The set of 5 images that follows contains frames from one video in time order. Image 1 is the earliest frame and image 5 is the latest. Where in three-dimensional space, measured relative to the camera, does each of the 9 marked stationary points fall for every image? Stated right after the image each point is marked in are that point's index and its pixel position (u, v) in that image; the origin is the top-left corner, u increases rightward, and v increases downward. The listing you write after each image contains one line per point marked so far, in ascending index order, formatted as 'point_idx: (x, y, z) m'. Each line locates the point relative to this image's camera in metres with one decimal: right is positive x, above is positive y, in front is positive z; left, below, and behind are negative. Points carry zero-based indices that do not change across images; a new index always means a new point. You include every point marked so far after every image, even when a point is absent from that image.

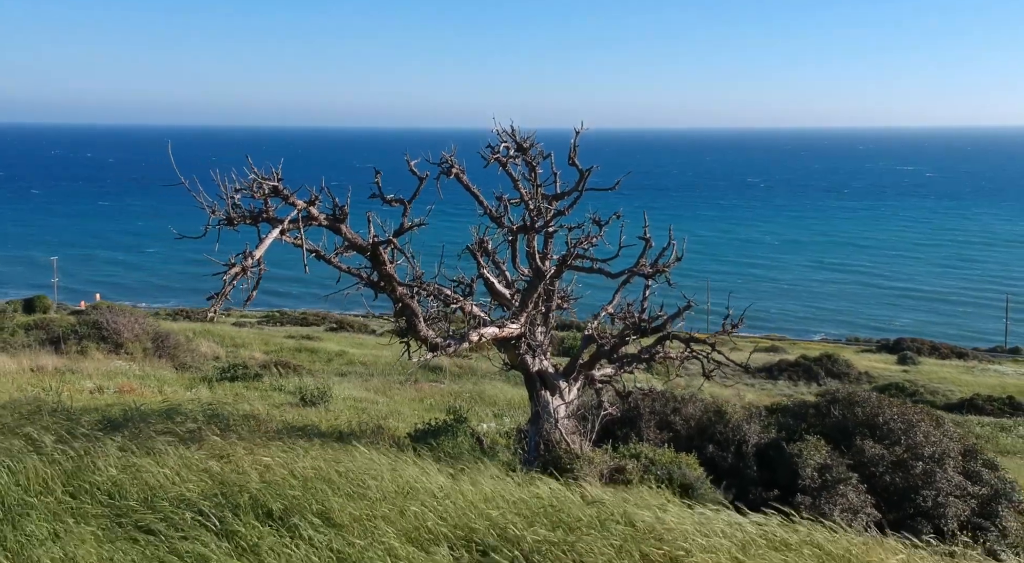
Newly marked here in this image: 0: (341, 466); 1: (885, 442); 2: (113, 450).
0: (-1.1, -1.3, +7.1) m
1: (+3.6, -1.6, +10.2) m
2: (-2.8, -1.2, +7.5) m
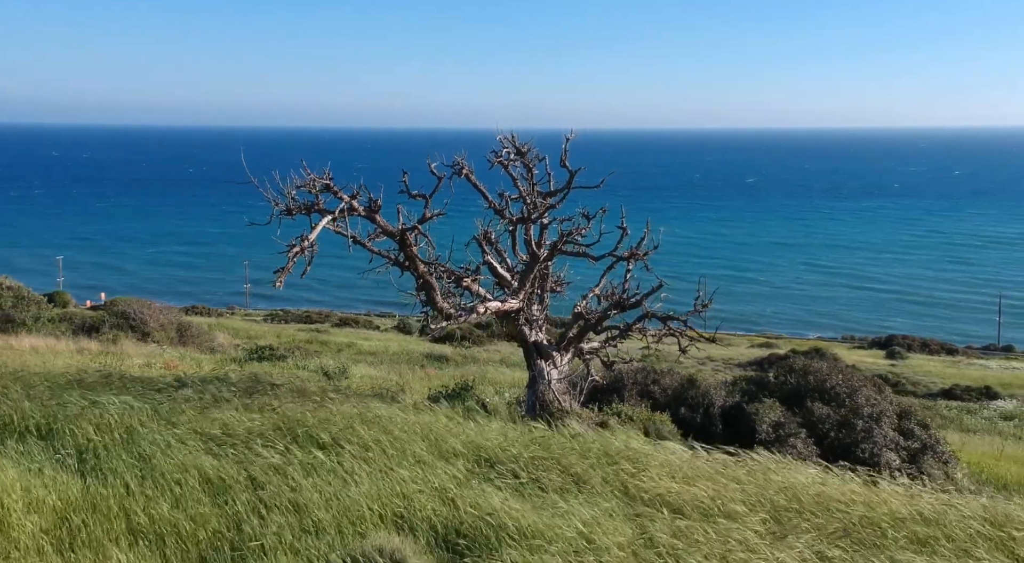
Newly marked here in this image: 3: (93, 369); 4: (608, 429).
0: (-1.1, -1.1, +8.8) m
1: (+3.6, -1.4, +11.9) m
2: (-2.8, -1.1, +9.2) m
3: (-5.1, -1.1, +13.0) m
4: (+1.0, -1.4, +9.9) m
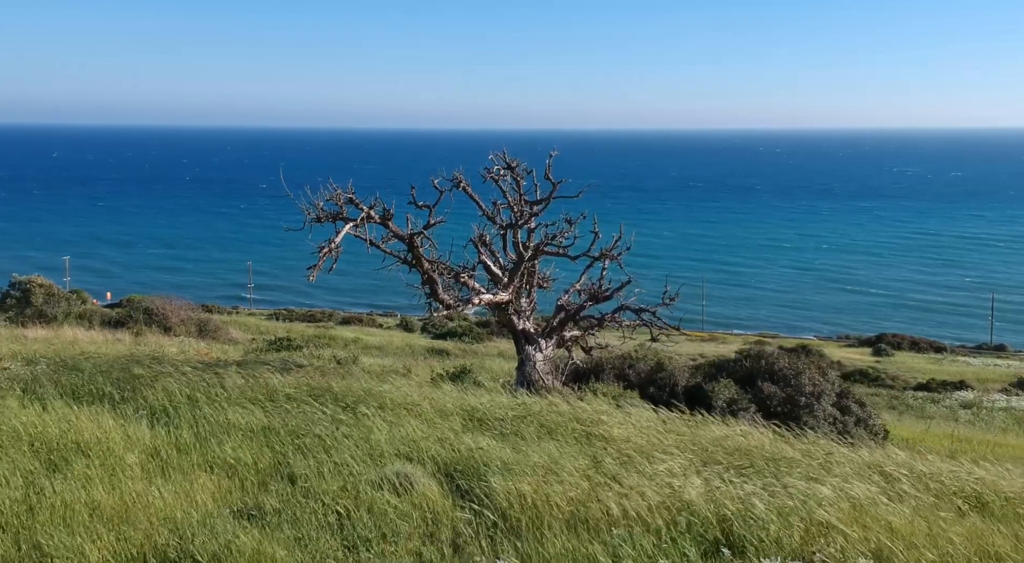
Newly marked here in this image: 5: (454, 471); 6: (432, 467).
0: (-1.2, -1.1, +10.8) m
1: (+3.5, -1.4, +13.8) m
2: (-2.9, -1.0, +11.1) m
3: (-5.2, -1.0, +14.9) m
4: (+0.9, -1.3, +11.8) m
5: (-0.4, -1.4, +7.6) m
6: (-0.6, -1.4, +7.6) m
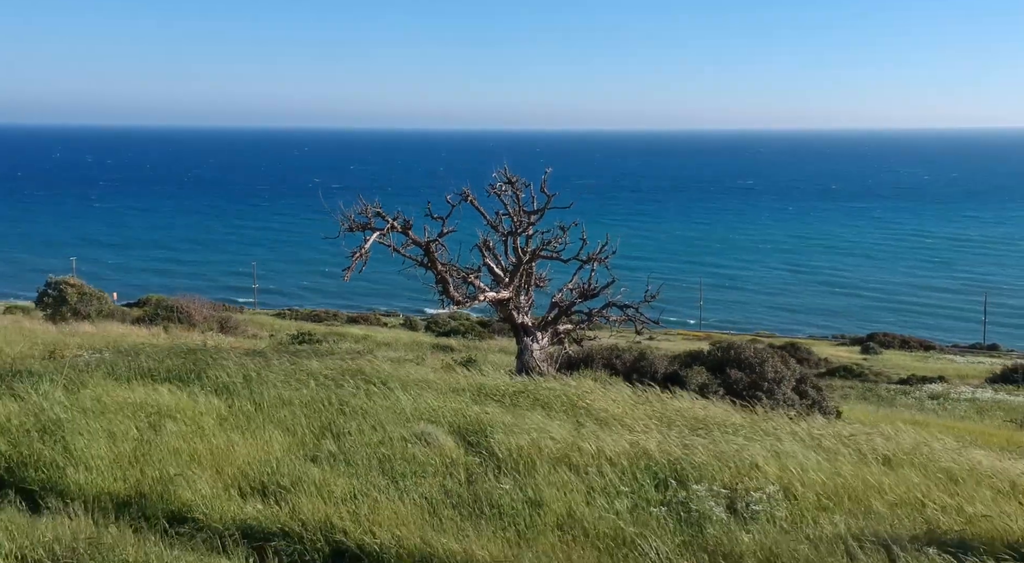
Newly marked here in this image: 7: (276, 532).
0: (-1.2, -1.1, +12.8) m
1: (+3.5, -1.3, +15.8) m
2: (-2.9, -1.0, +13.2) m
3: (-5.2, -1.0, +17.0) m
4: (+0.9, -1.3, +13.8) m
5: (-0.4, -1.4, +9.6) m
6: (-0.6, -1.3, +9.7) m
7: (-1.6, -1.7, +7.0) m
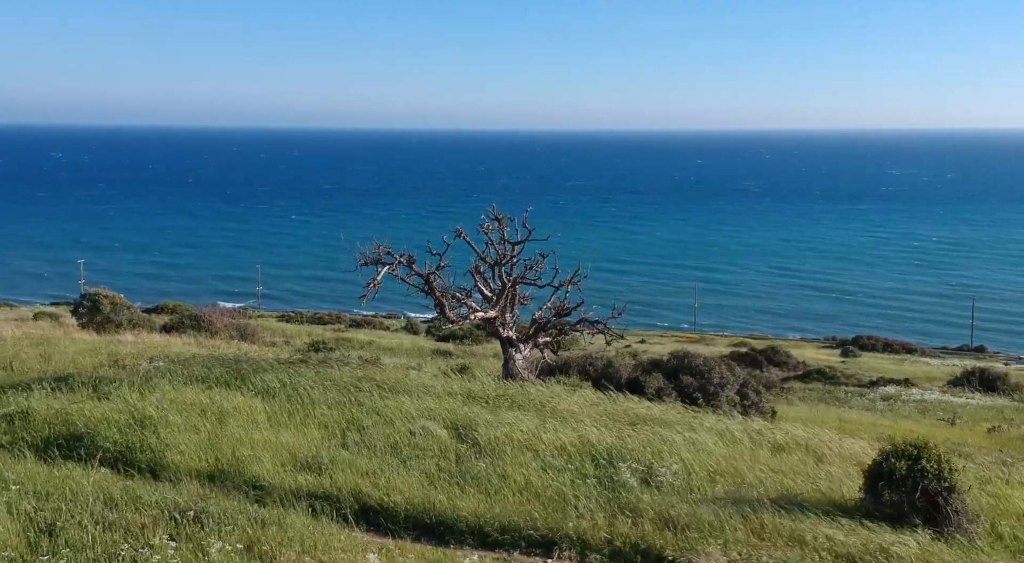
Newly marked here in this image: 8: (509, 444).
0: (-1.5, -1.4, +15.7) m
1: (+3.3, -1.7, +18.8) m
2: (-3.2, -1.4, +16.1) m
3: (-5.5, -1.4, +19.9) m
4: (+0.6, -1.7, +16.8) m
5: (-0.6, -1.7, +12.5) m
6: (-0.8, -1.7, +12.6) m
7: (-1.8, -2.0, +9.9) m
8: (0.0, -1.8, +11.4) m
